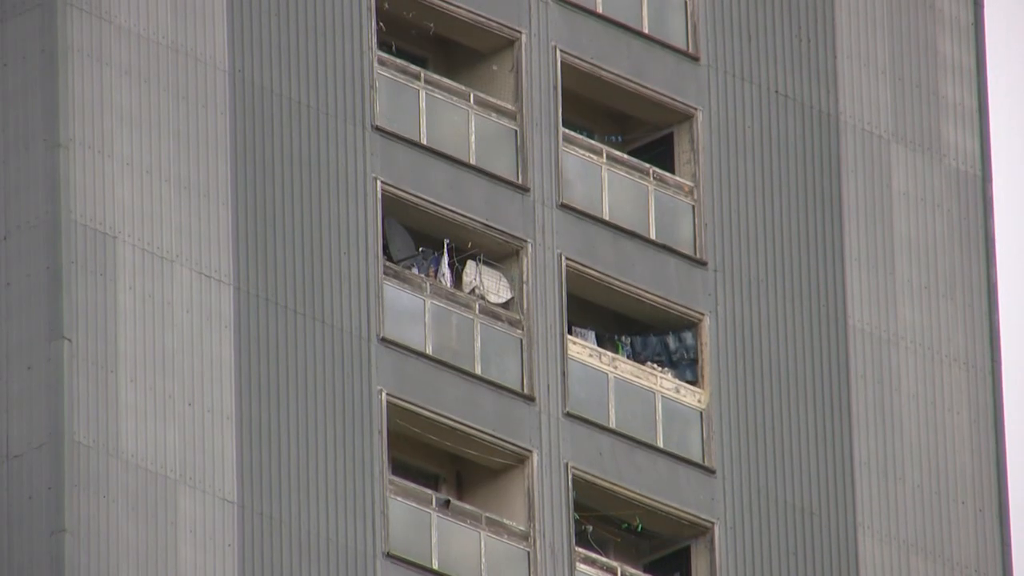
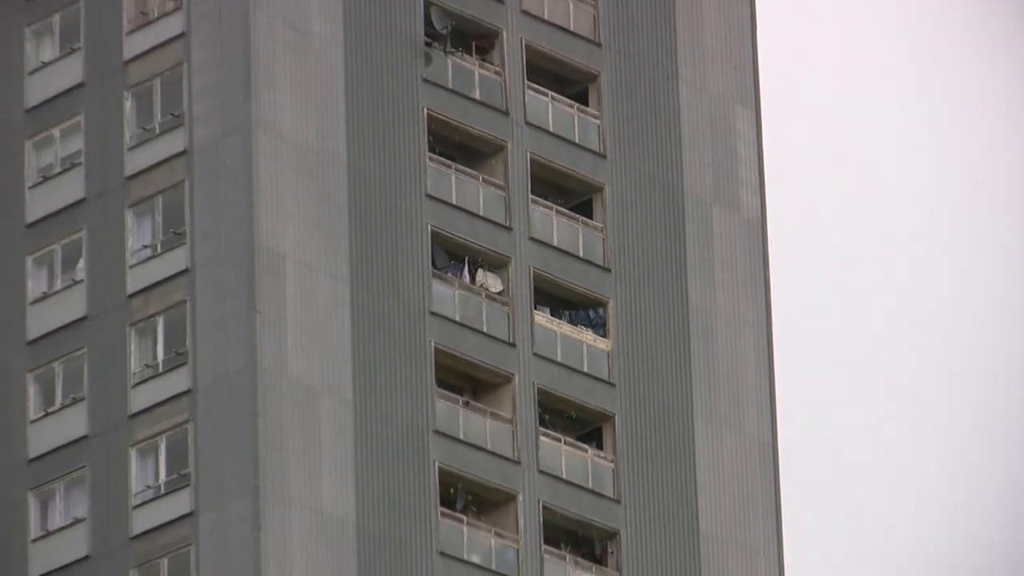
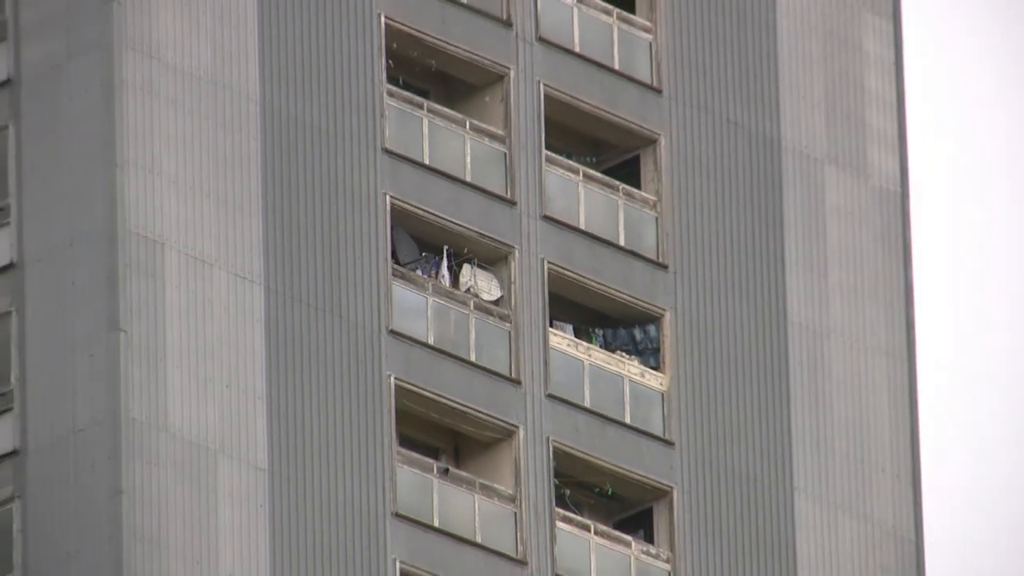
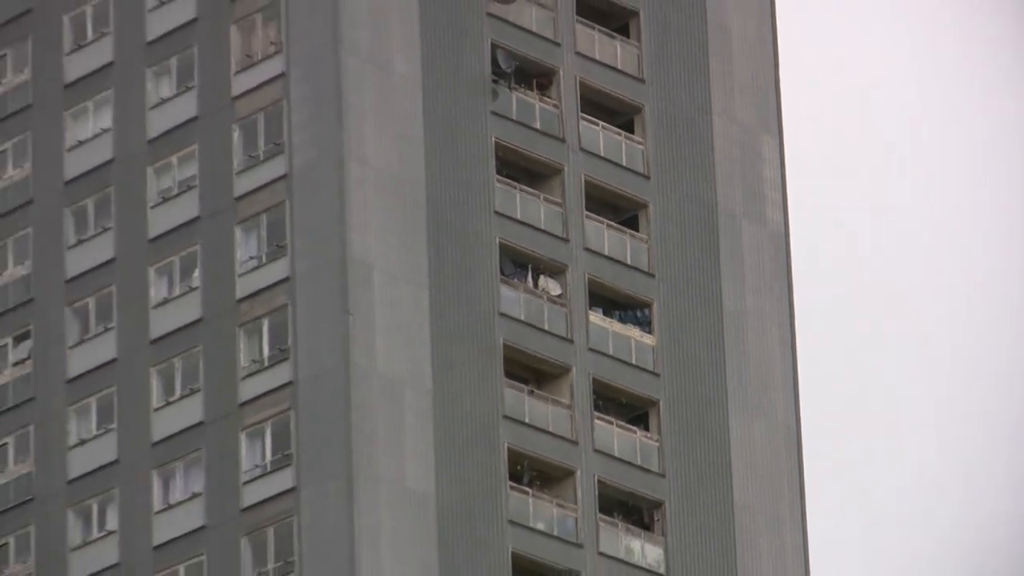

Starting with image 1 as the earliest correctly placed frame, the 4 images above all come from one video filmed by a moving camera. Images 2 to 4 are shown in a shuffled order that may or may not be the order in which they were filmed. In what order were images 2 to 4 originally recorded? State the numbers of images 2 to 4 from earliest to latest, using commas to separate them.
3, 2, 4
